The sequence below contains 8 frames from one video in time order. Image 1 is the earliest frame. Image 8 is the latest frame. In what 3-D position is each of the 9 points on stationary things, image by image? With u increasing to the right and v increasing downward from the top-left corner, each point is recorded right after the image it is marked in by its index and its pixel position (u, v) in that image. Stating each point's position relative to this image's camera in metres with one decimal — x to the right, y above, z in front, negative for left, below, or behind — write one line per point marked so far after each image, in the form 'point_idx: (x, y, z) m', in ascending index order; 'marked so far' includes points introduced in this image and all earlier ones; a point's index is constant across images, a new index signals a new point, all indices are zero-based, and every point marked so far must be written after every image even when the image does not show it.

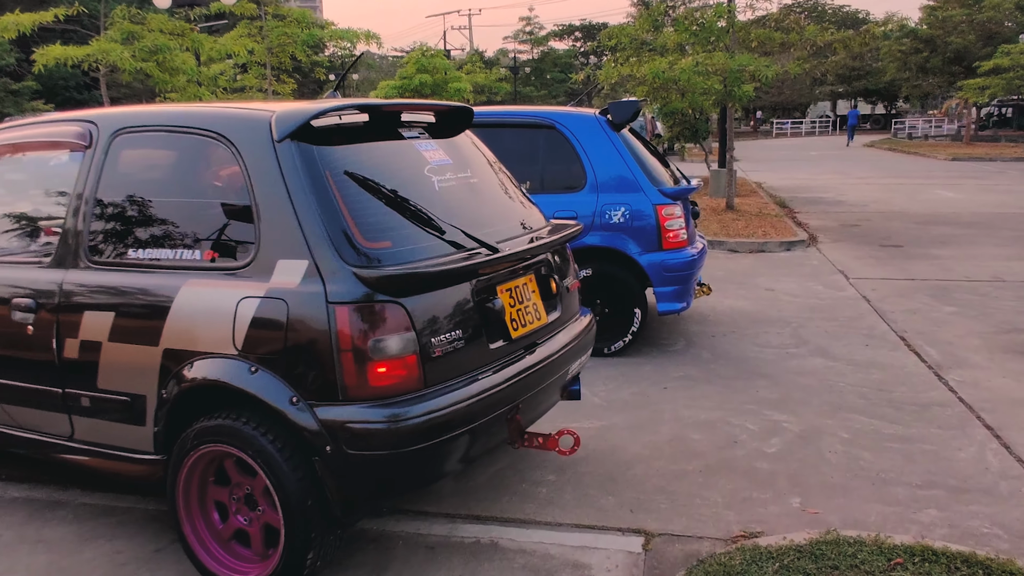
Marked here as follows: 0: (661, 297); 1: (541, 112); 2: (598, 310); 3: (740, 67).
0: (+0.9, -0.1, +5.4) m
1: (+0.1, +1.1, +5.6) m
2: (+0.5, -0.1, +5.5) m
3: (+2.7, +2.7, +10.7) m
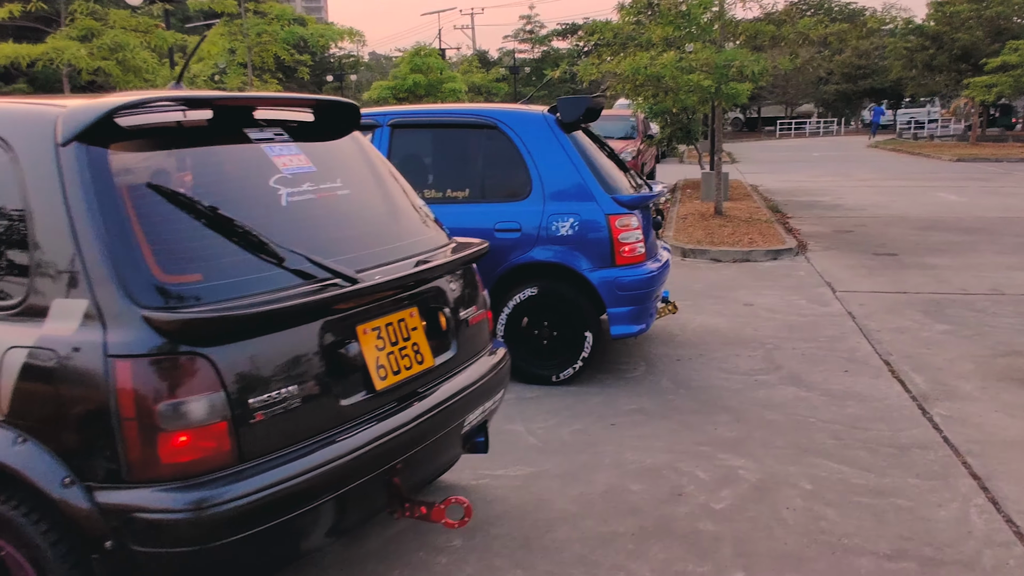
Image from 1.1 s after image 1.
0: (+0.6, -0.2, +4.9) m
1: (-0.2, +1.0, +5.1) m
2: (+0.2, -0.3, +4.9) m
3: (+2.4, +2.6, +10.2) m
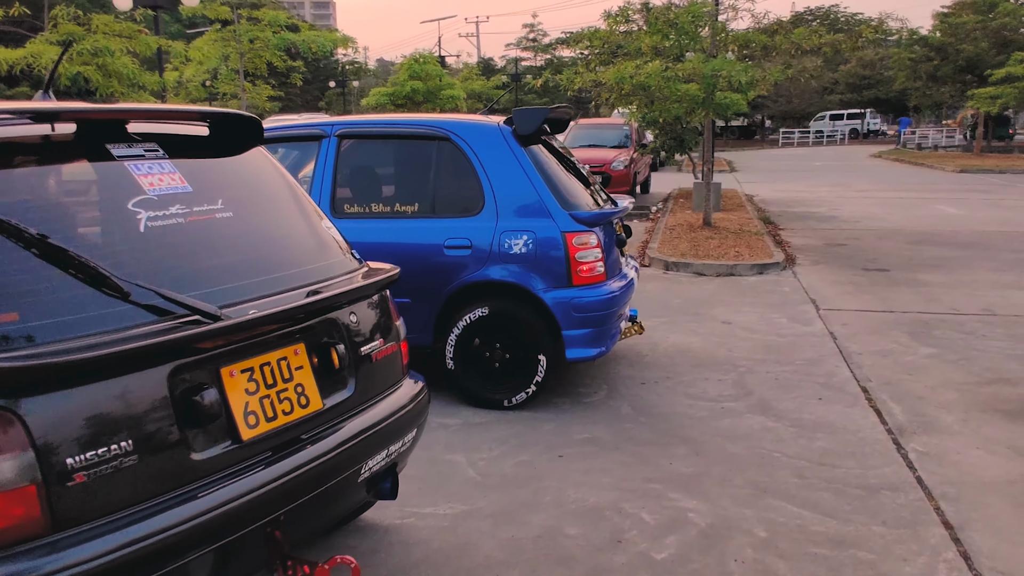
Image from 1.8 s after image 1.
0: (+0.3, -0.3, +4.5) m
1: (-0.4, +0.9, +4.8) m
2: (-0.1, -0.4, +4.6) m
3: (+2.2, +2.4, +9.8) m
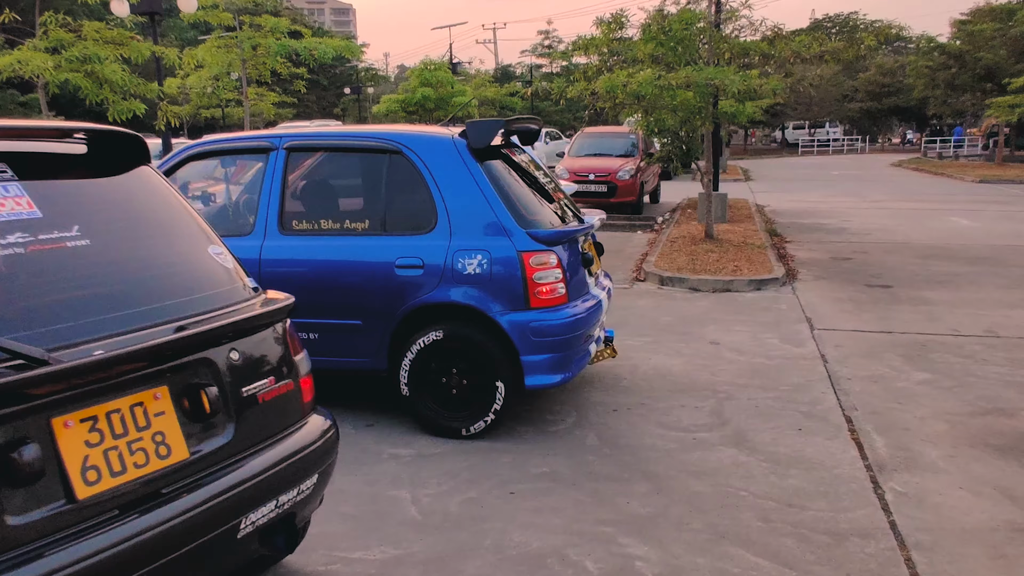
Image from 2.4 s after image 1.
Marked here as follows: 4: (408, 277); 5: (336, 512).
0: (+0.1, -0.4, +4.3) m
1: (-0.6, +0.8, +4.5) m
2: (-0.3, -0.5, +4.4) m
3: (+2.2, +2.3, +9.6) m
4: (-0.5, +0.1, +4.3) m
5: (-0.7, -0.9, +3.6) m
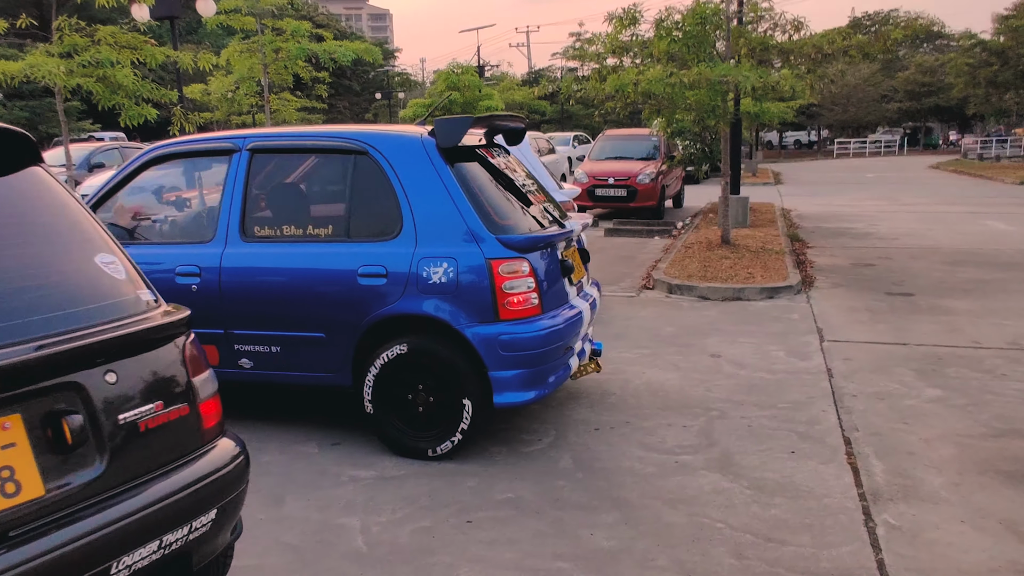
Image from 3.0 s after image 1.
0: (0.0, -0.4, +4.0) m
1: (-0.8, +0.8, +4.3) m
2: (-0.4, -0.5, +4.1) m
3: (+2.2, +2.2, +9.2) m
4: (-0.7, 0.0, +4.1) m
5: (-0.9, -1.0, +3.4) m
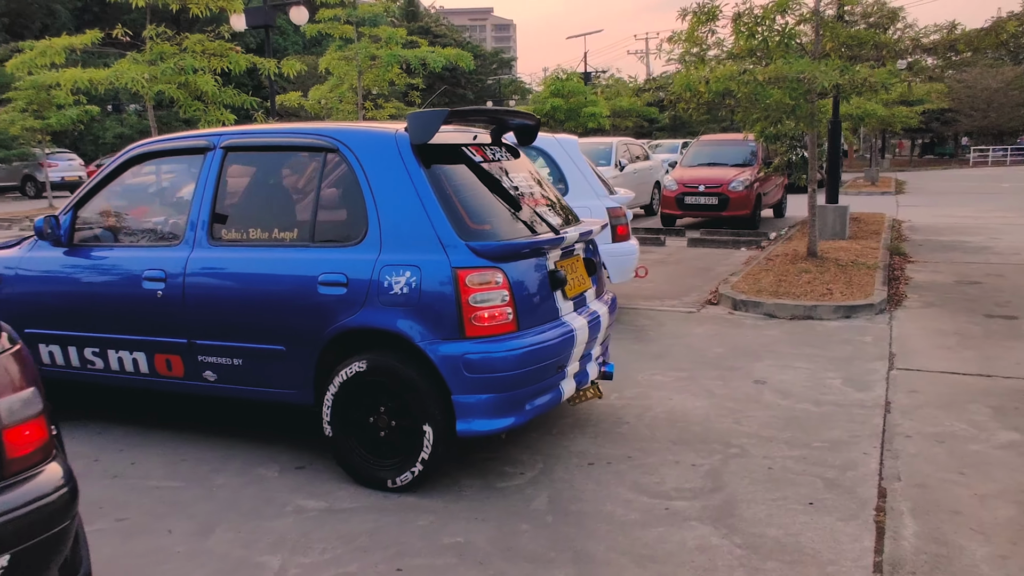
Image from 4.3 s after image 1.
0: (-0.2, -0.5, +3.6) m
1: (-0.8, +0.7, +4.0) m
2: (-0.5, -0.6, +3.7) m
3: (+2.8, +2.0, +8.4) m
4: (-0.8, 0.0, +3.7) m
5: (-1.1, -1.0, +3.0) m
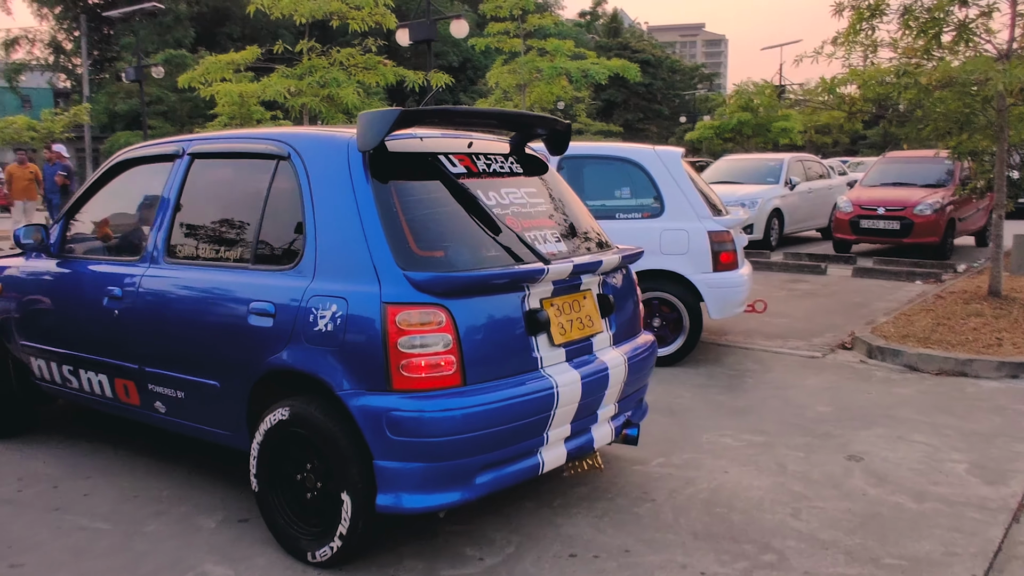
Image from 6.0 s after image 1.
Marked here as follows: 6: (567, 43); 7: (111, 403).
0: (-0.4, -0.6, +2.8) m
1: (-0.9, +0.6, +3.4) m
2: (-0.7, -0.7, +3.1) m
3: (+3.8, +1.7, +6.9) m
4: (-0.9, -0.1, +3.2) m
5: (-1.5, -1.1, +2.5) m
6: (+1.0, +4.7, +16.6) m
7: (-1.8, -0.5, +4.0) m
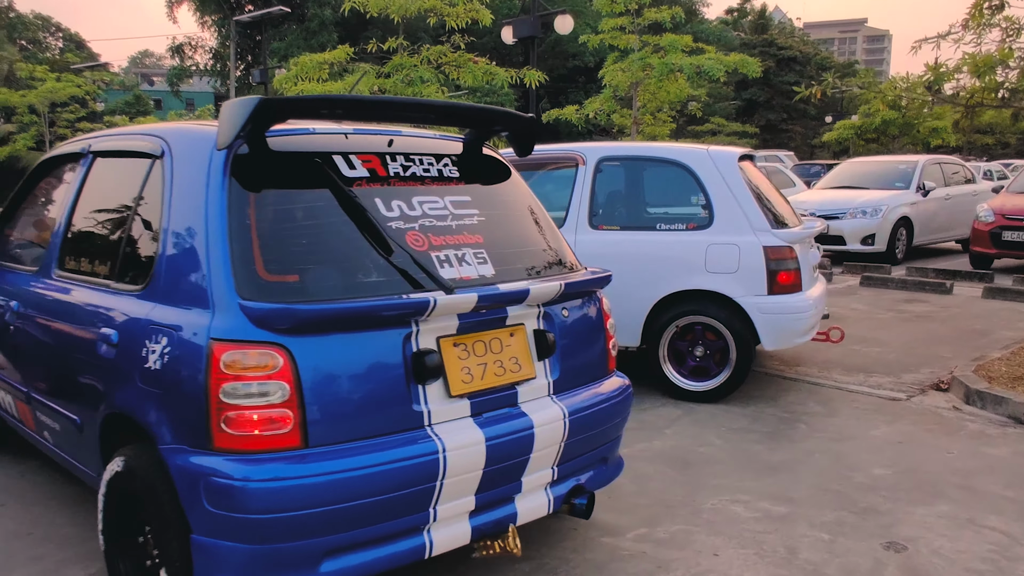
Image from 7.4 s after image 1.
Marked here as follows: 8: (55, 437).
0: (-0.8, -0.7, +2.2) m
1: (-1.1, +0.5, +2.9) m
2: (-1.0, -0.8, +2.5) m
3: (+4.1, +1.4, +5.6) m
4: (-1.2, -0.2, +2.6) m
5: (-1.9, -1.1, +2.1) m
6: (+3.0, +4.5, +15.6) m
7: (-2.0, -0.6, +3.6) m
8: (-1.6, -0.5, +3.2) m
